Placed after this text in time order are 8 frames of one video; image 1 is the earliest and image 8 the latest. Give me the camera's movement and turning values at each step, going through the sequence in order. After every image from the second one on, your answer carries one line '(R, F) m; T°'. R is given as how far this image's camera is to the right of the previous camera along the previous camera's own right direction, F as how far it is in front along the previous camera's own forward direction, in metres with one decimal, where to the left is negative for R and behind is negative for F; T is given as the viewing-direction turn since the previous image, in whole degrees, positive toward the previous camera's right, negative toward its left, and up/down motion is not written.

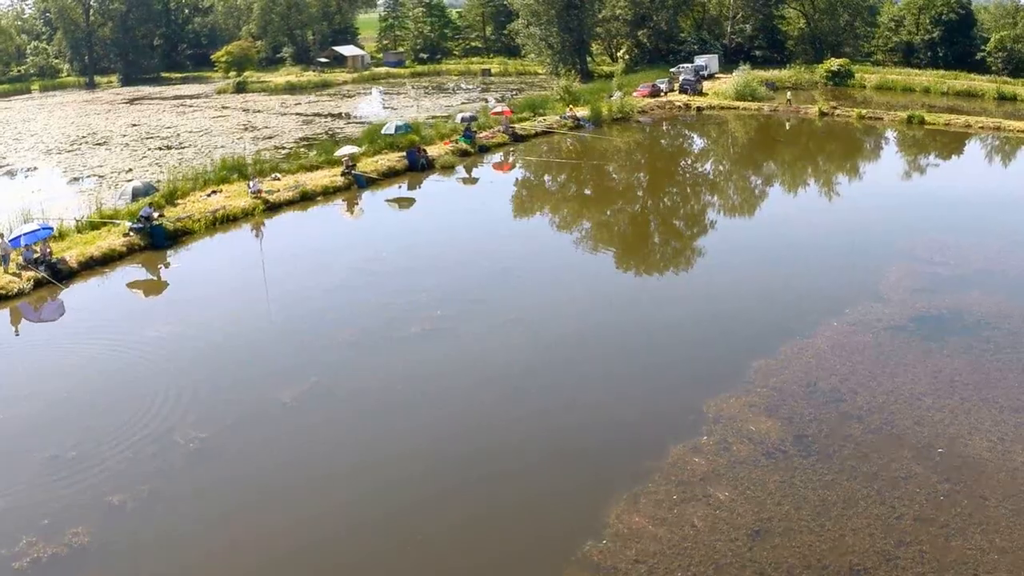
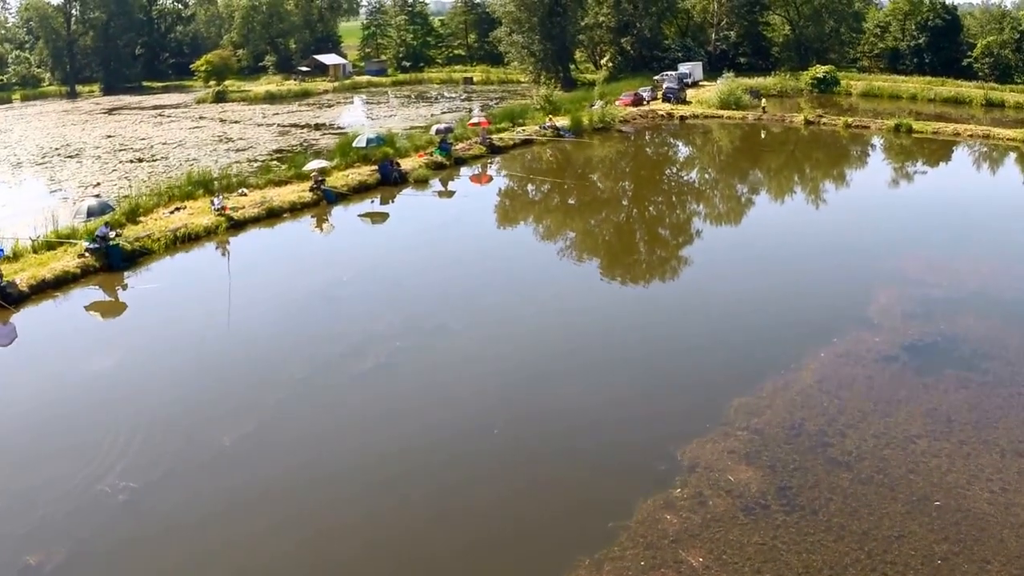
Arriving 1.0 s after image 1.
(+0.4, +0.8) m; 0°
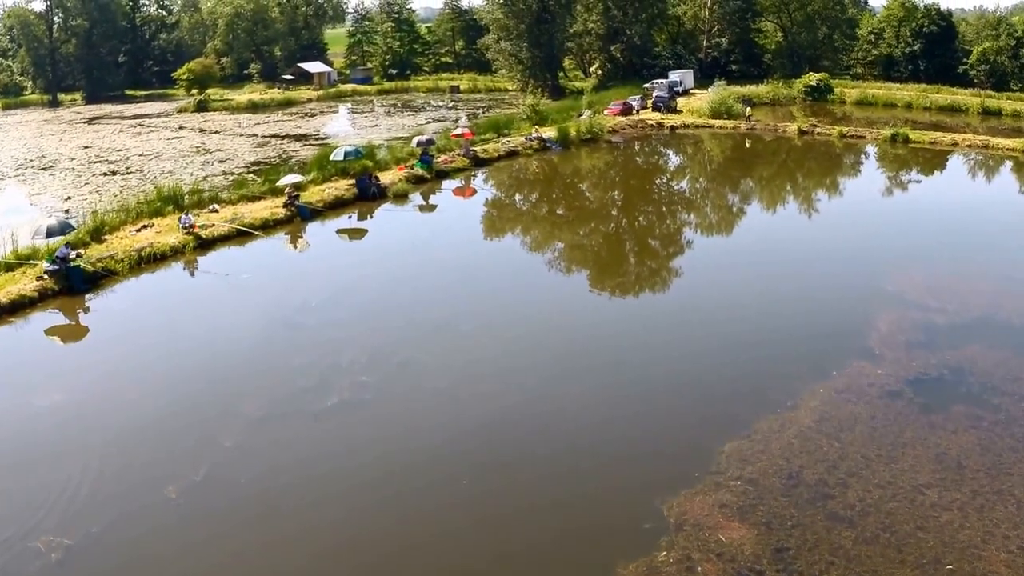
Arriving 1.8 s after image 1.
(+0.3, +0.7) m; 0°
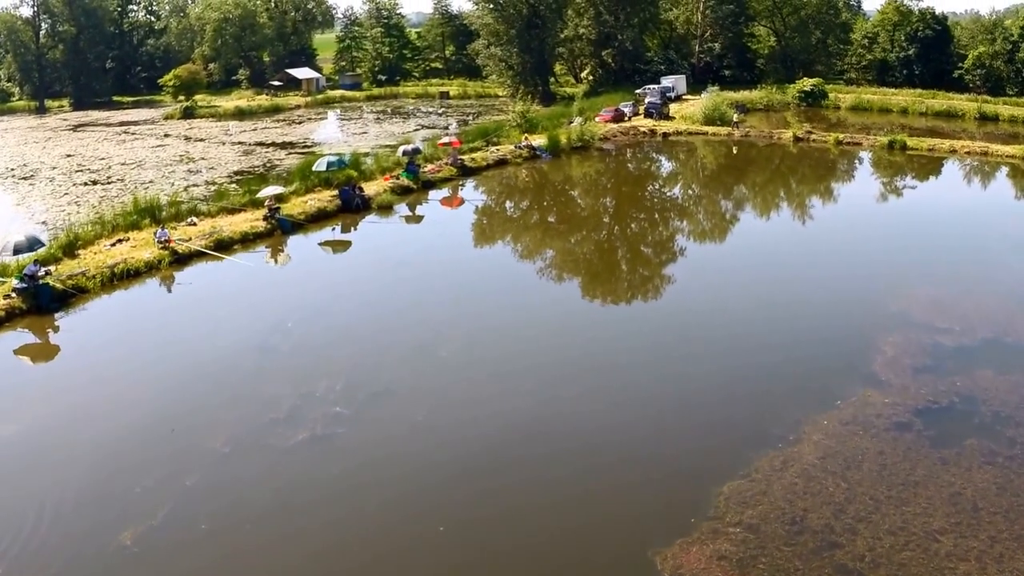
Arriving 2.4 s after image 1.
(+0.1, +0.6) m; 0°
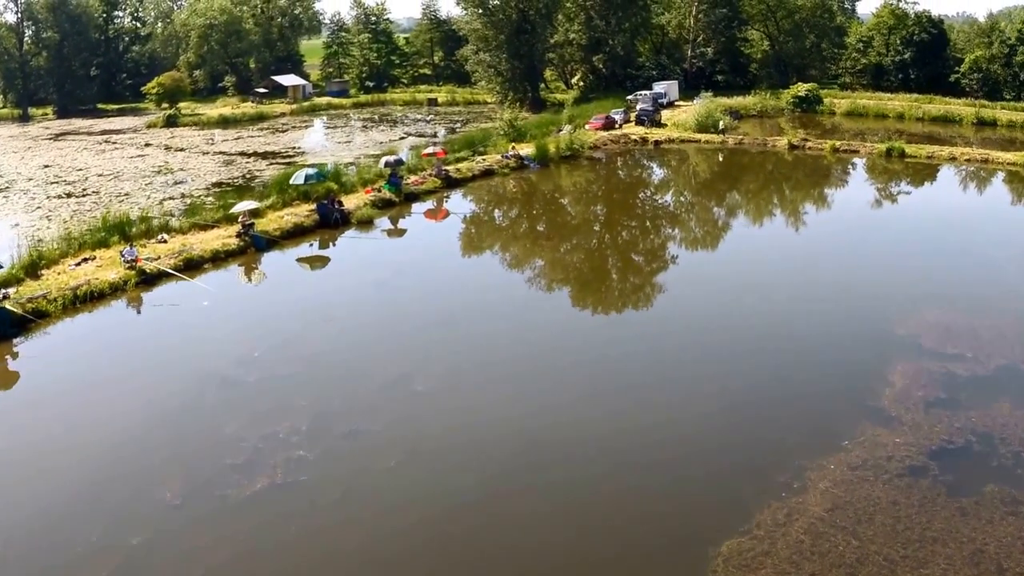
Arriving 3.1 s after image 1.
(+0.2, +0.7) m; 0°
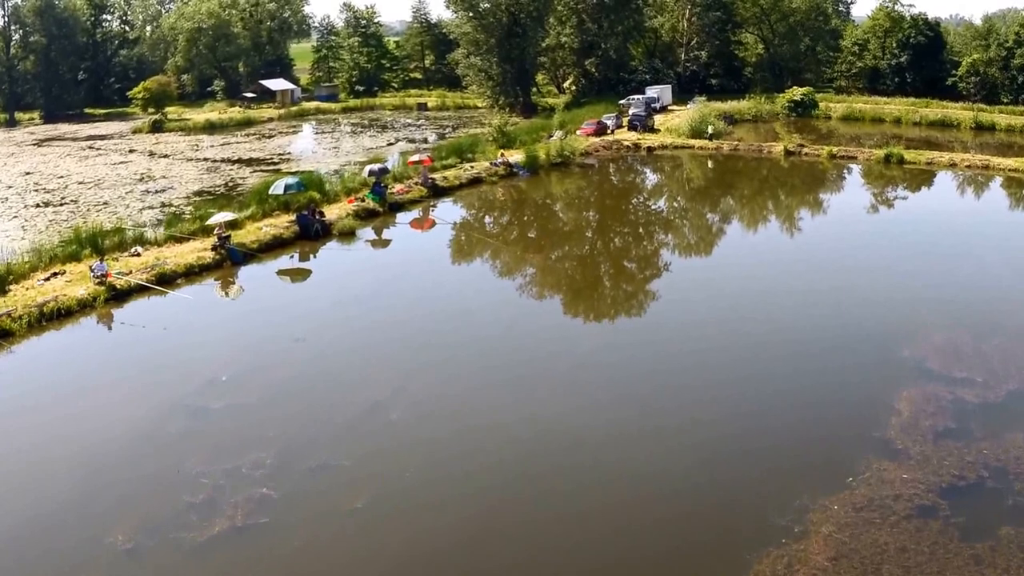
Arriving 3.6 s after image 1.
(+0.2, +0.6) m; 0°
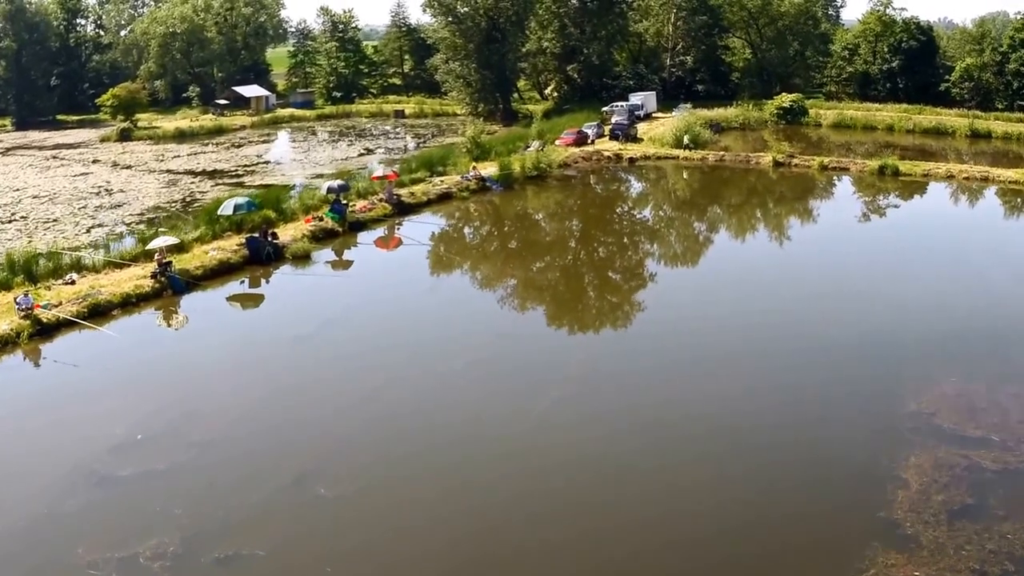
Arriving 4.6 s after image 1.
(+0.5, +1.2) m; +1°
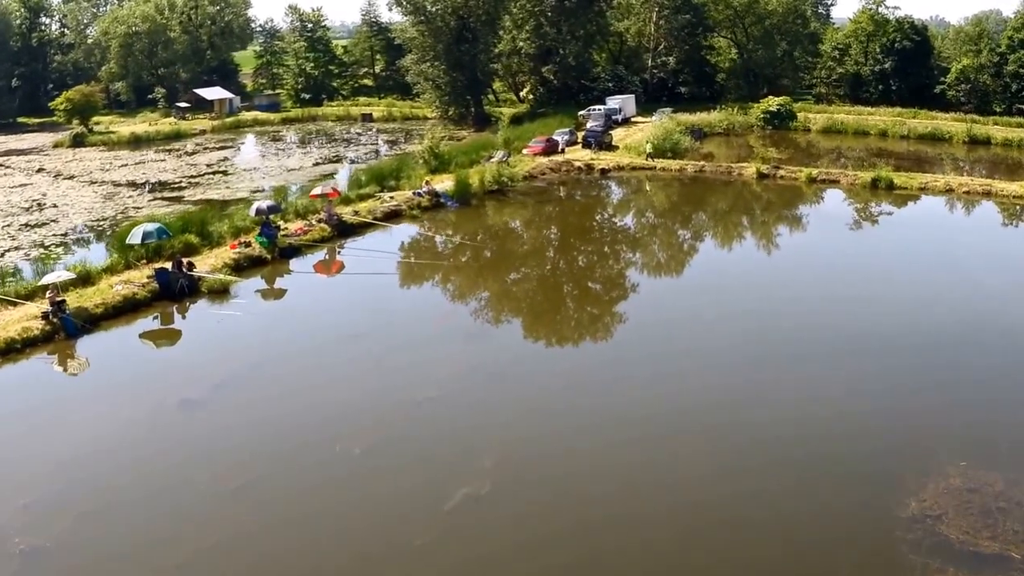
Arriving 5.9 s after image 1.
(+0.9, +1.7) m; +1°
